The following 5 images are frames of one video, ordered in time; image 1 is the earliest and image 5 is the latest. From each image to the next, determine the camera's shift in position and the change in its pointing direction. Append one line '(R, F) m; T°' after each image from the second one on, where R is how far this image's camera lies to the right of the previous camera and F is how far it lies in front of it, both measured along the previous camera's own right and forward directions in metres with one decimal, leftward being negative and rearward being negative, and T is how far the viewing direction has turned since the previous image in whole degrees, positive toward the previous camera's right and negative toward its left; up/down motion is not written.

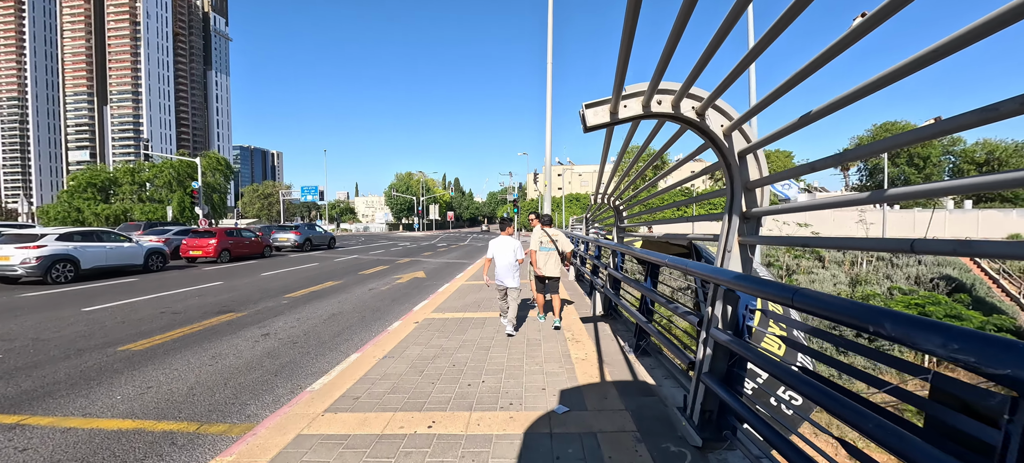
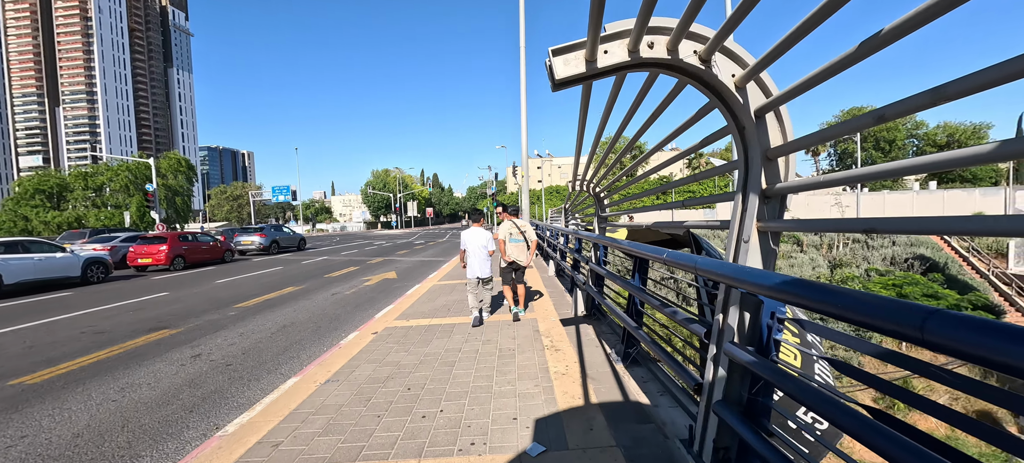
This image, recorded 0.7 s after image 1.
(+0.2, +0.7) m; +3°
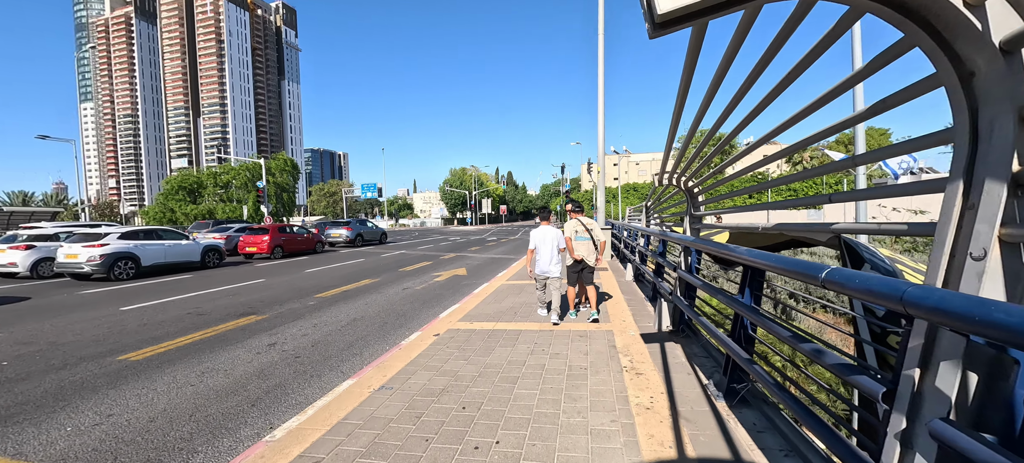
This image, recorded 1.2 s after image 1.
(0.0, +0.6) m; -11°
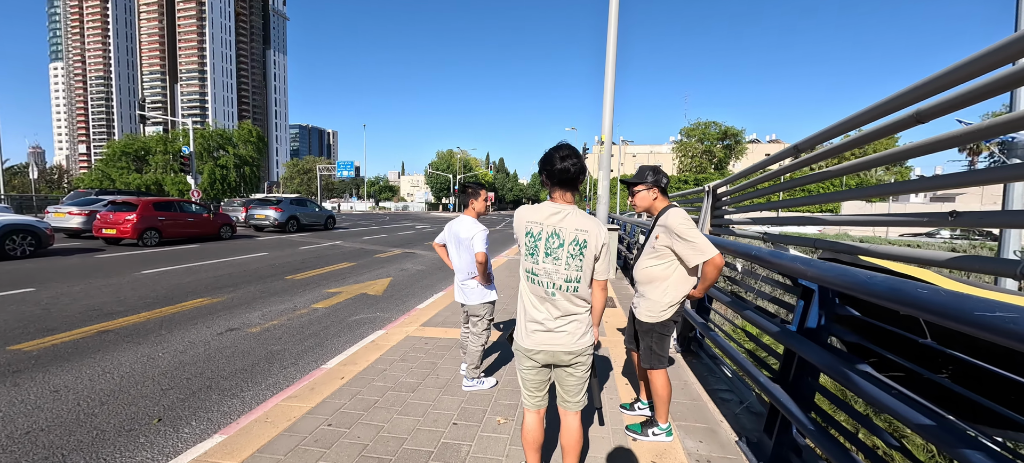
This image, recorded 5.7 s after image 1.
(+0.8, +4.6) m; +1°
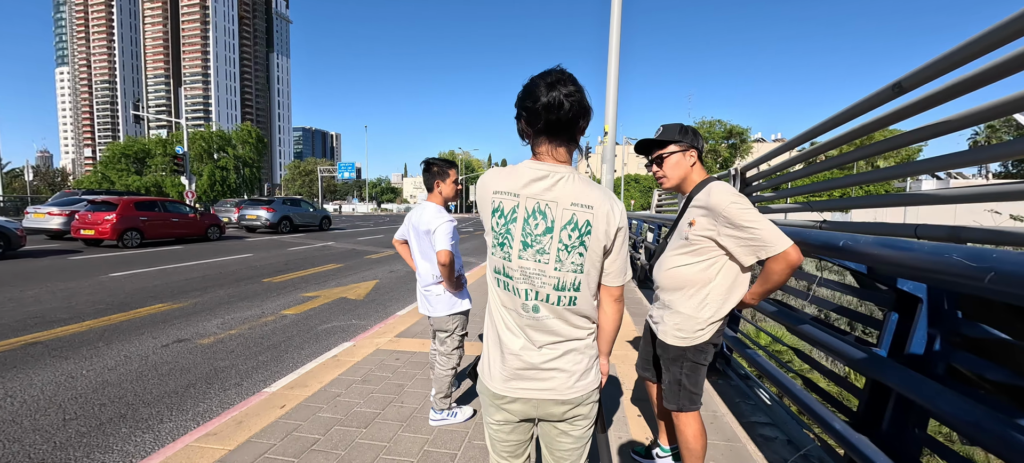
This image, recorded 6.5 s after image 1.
(+0.1, +0.7) m; 0°
